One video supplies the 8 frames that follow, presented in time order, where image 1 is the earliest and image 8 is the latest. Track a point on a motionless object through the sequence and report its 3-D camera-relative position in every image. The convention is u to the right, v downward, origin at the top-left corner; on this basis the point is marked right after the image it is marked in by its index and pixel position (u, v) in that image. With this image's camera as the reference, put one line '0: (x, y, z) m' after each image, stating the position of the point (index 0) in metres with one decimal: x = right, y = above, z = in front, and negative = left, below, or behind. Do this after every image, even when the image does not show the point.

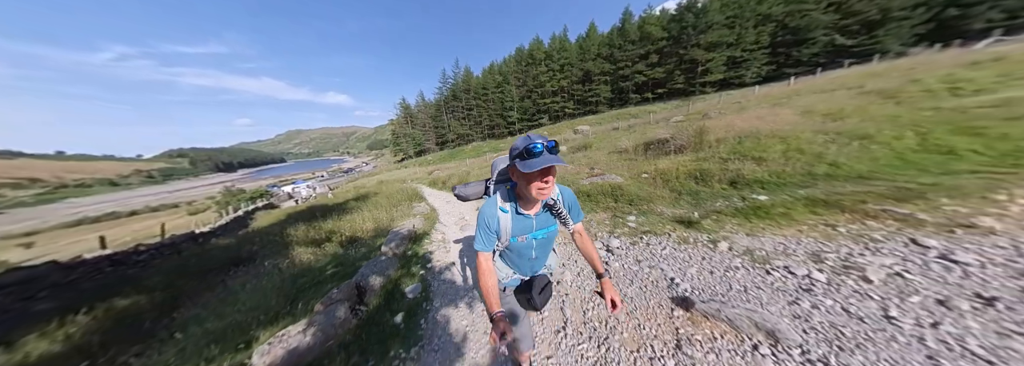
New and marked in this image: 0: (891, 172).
0: (+10.6, +0.4, +5.2) m
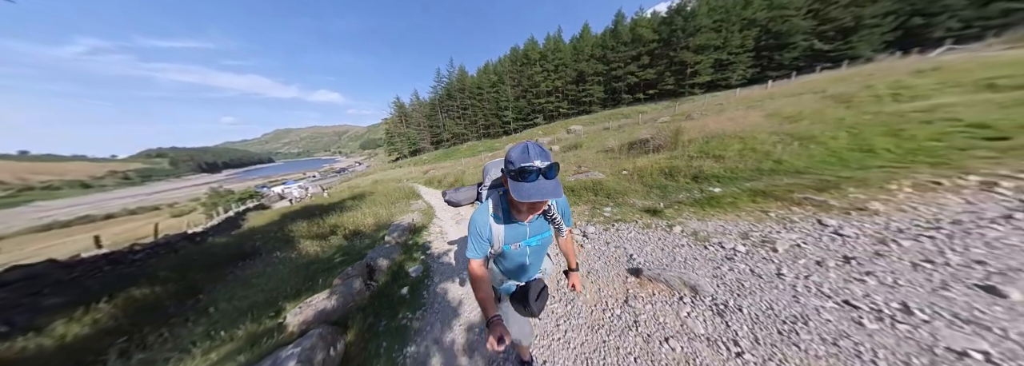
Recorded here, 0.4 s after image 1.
0: (+10.3, +0.6, +6.2) m
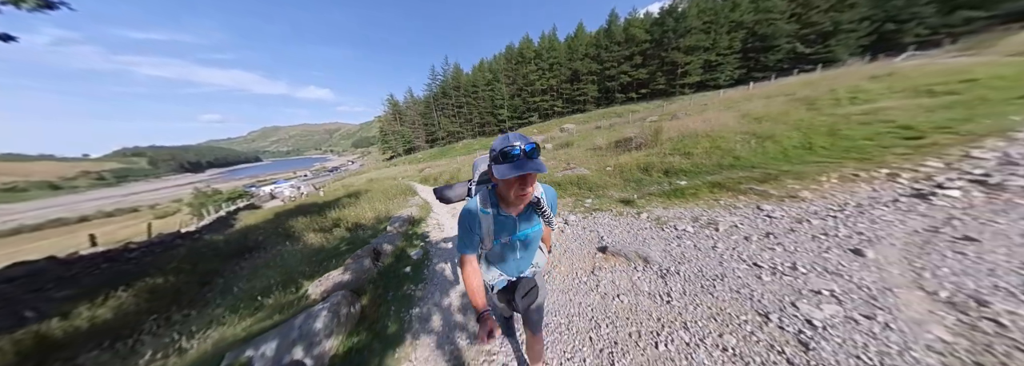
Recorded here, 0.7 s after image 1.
0: (+9.9, +0.8, +7.1) m
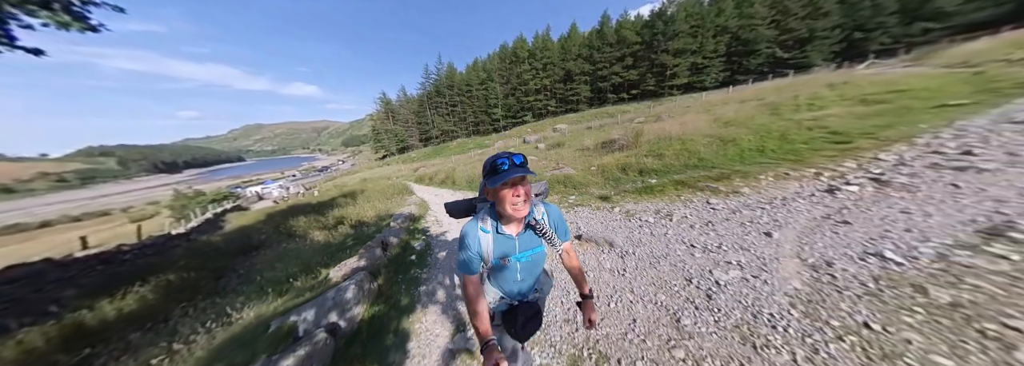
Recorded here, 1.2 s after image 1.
0: (+9.6, +0.9, +8.2) m
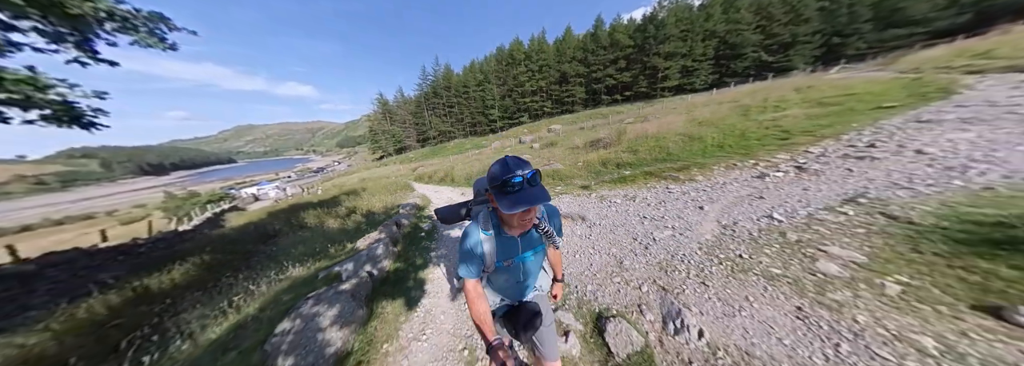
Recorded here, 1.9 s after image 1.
0: (+9.2, +1.4, +9.5) m
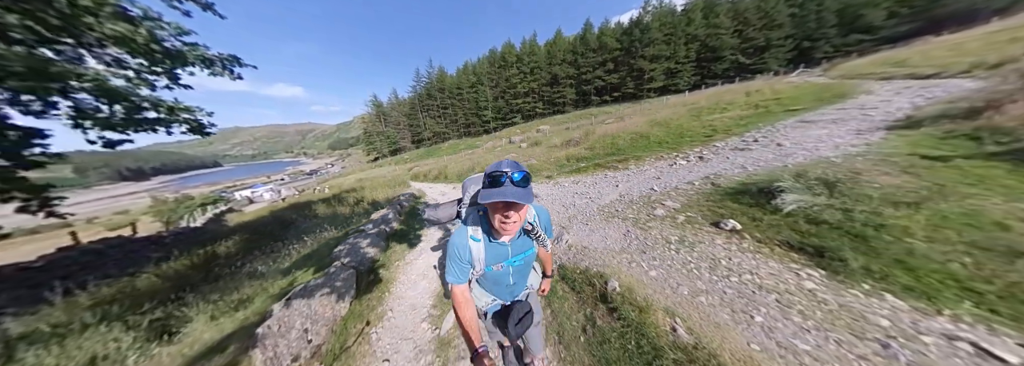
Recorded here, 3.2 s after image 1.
0: (+7.9, +2.1, +11.9) m
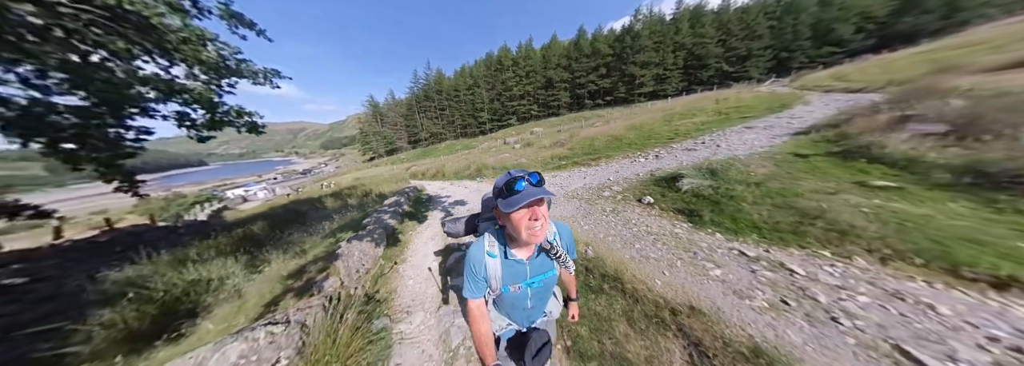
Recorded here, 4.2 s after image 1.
0: (+7.2, +2.4, +13.9) m
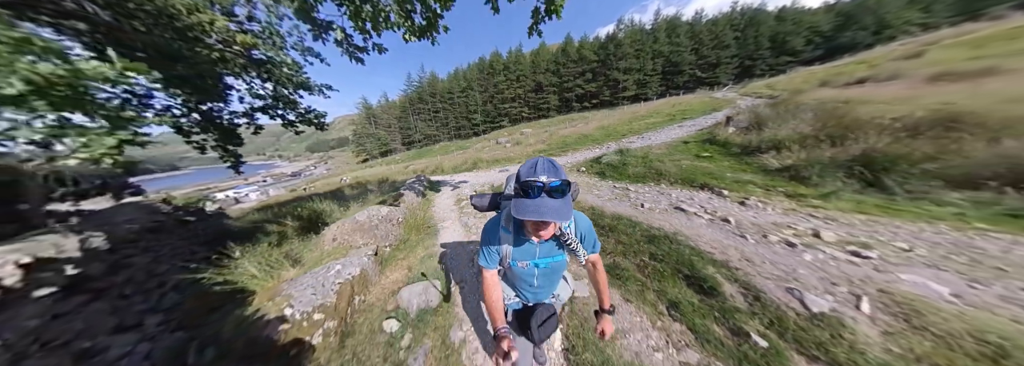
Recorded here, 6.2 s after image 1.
0: (+6.2, +3.7, +17.9) m
